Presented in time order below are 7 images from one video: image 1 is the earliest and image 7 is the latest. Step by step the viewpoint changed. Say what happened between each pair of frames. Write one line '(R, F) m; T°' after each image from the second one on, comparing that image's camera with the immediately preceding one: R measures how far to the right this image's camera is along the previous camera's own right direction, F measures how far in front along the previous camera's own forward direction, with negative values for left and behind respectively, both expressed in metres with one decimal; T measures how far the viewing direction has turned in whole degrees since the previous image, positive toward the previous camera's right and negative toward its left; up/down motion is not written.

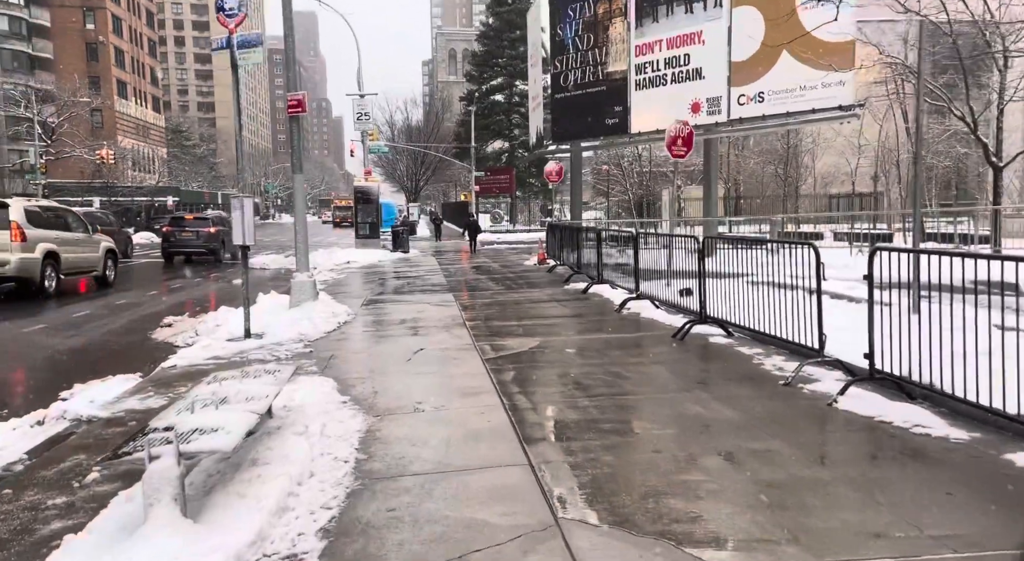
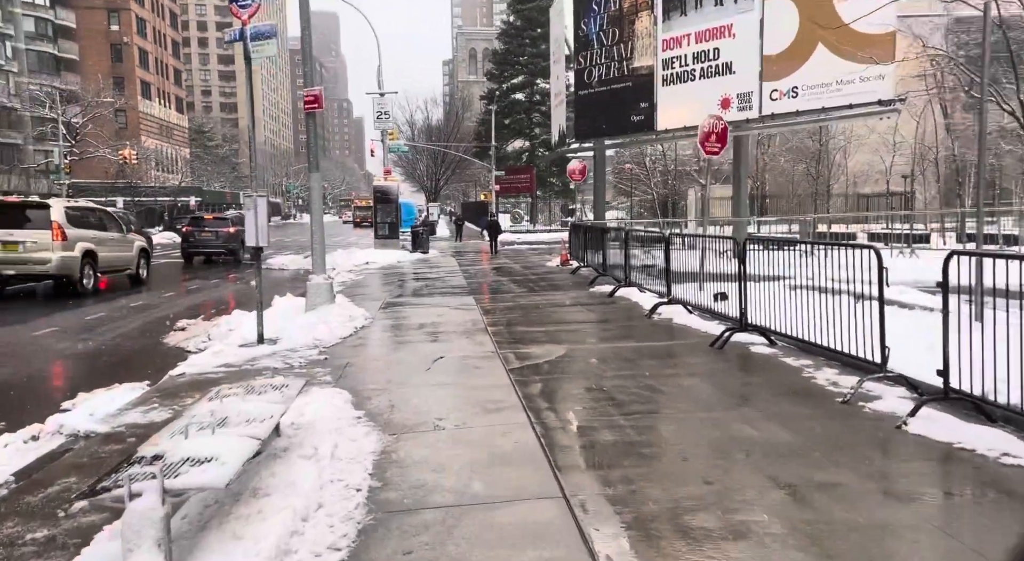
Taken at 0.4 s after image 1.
(-0.1, +0.6) m; -1°
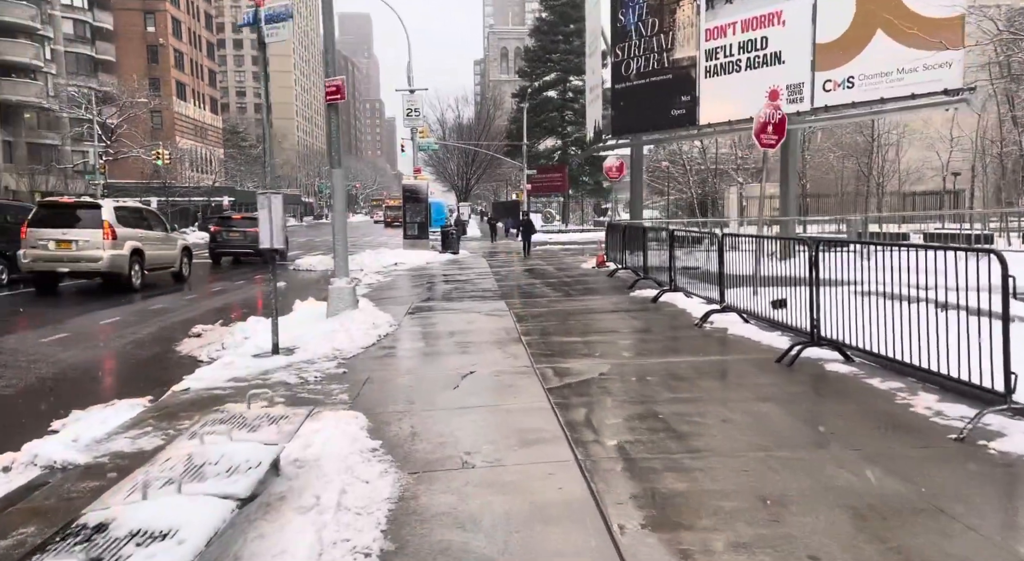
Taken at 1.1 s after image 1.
(-0.1, +1.0) m; -2°
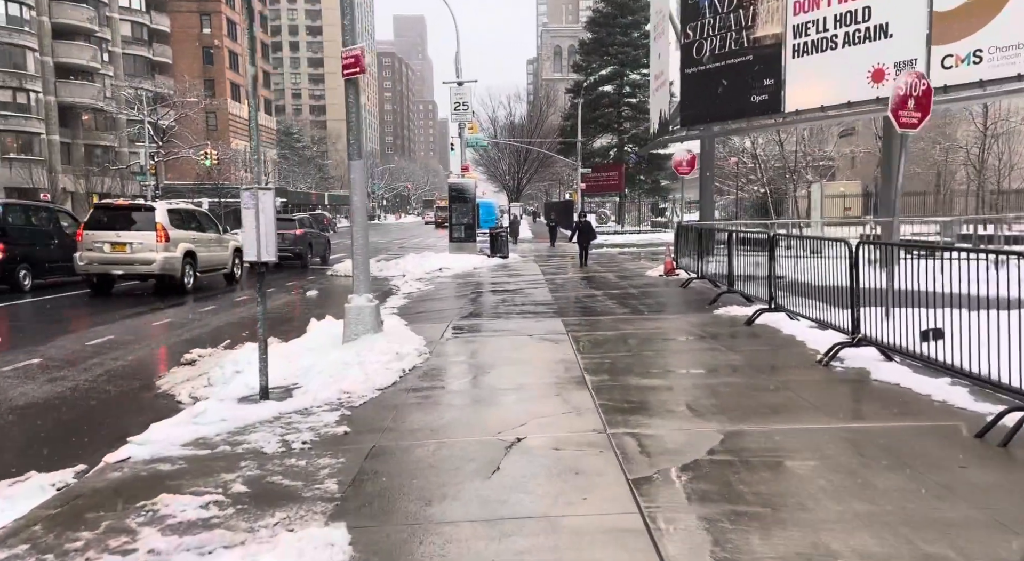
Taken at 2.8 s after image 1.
(-0.1, +2.5) m; -3°
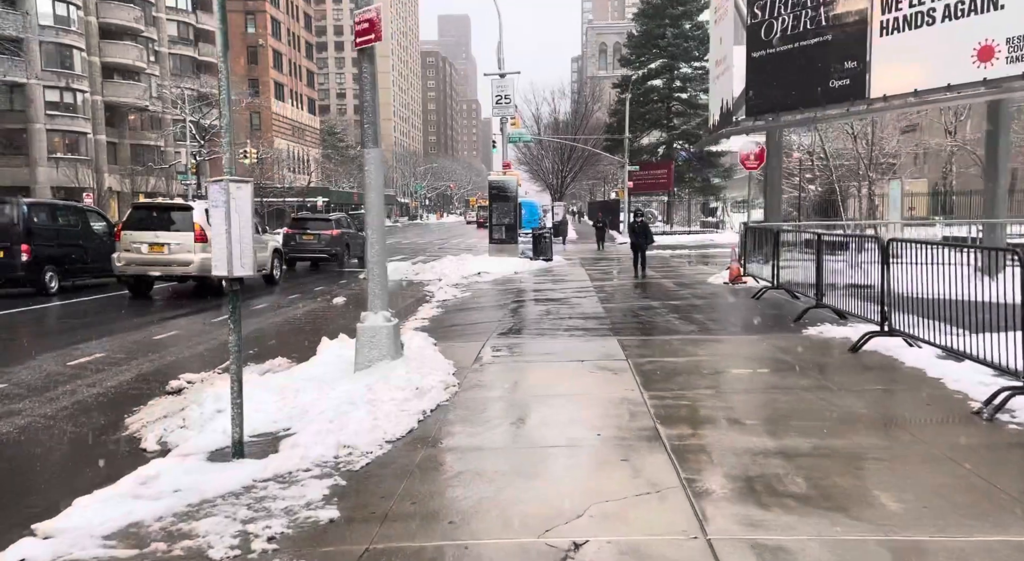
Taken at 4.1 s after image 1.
(-0.1, +1.9) m; -3°
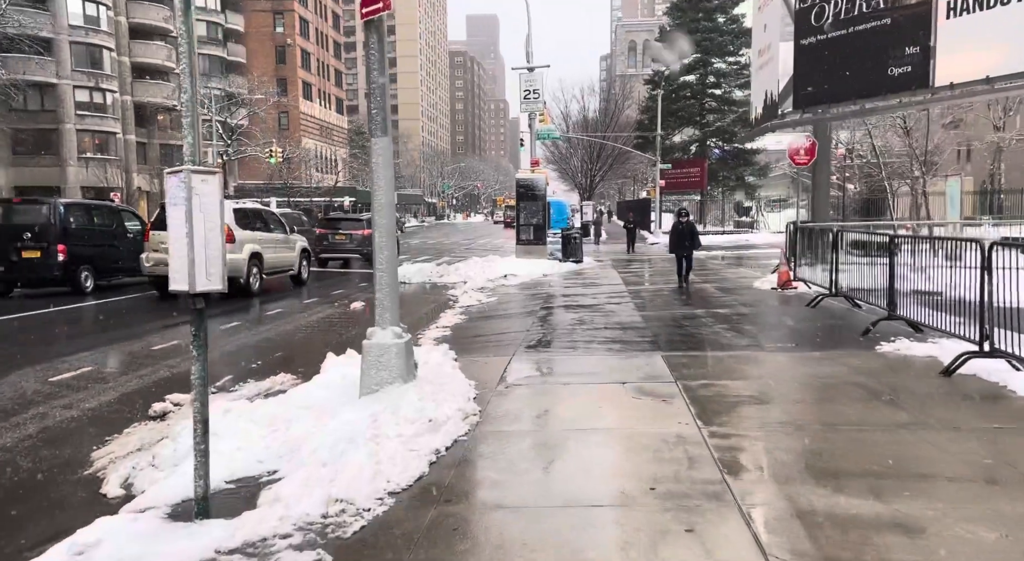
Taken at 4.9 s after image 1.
(0.0, +1.2) m; -2°
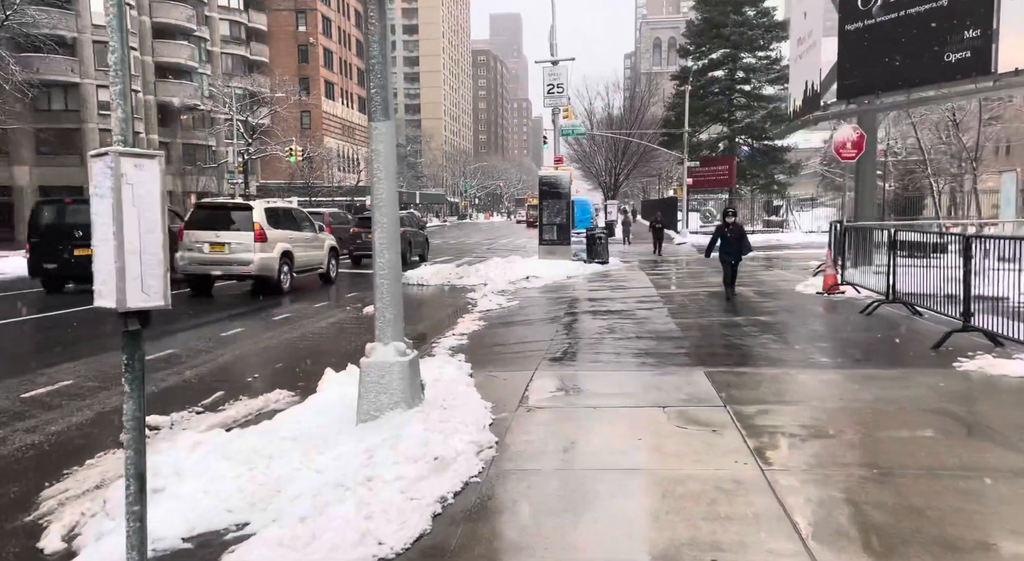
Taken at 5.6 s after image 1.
(0.0, +1.1) m; -1°
